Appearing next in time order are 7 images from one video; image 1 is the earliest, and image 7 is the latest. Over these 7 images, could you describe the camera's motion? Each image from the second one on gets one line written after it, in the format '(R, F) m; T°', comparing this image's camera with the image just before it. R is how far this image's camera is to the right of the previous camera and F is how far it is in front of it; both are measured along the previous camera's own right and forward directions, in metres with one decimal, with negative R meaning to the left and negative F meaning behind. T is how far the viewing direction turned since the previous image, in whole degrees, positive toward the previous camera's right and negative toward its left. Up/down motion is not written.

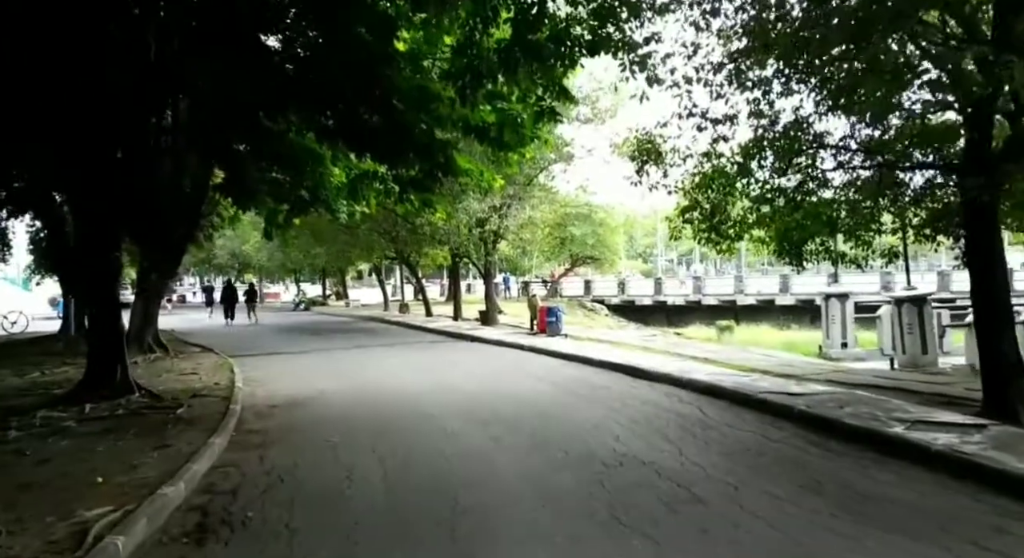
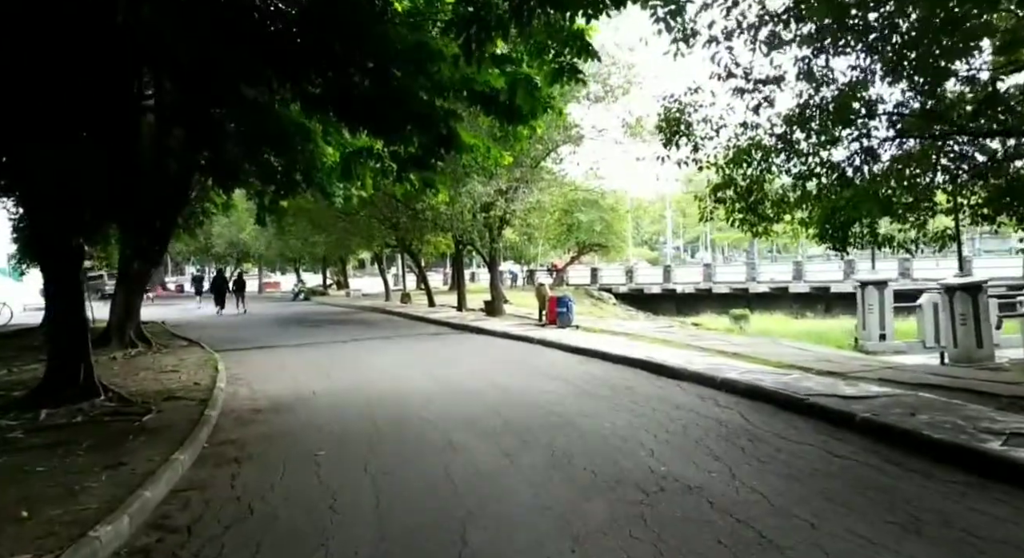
(-0.1, +1.3) m; 0°
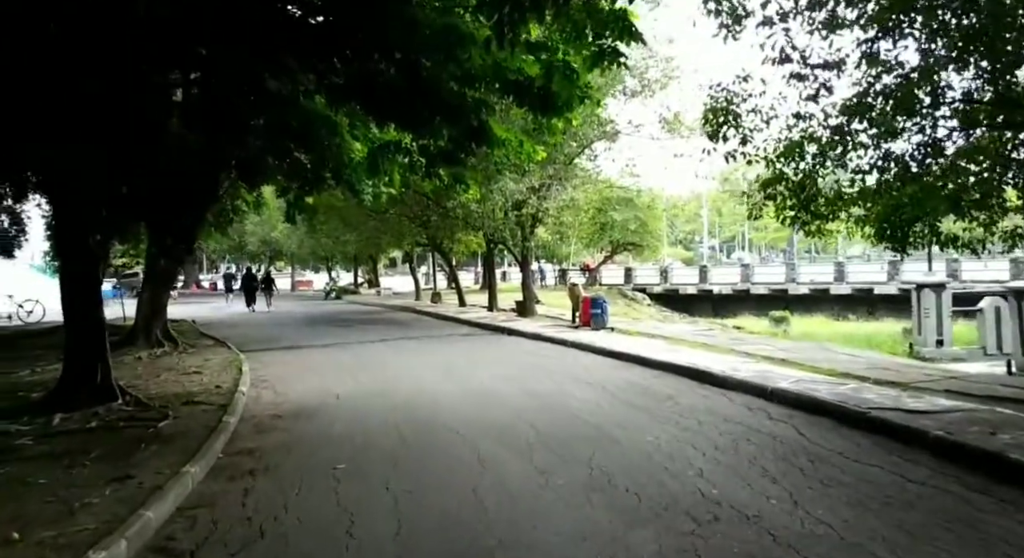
(0.0, +0.6) m; -2°
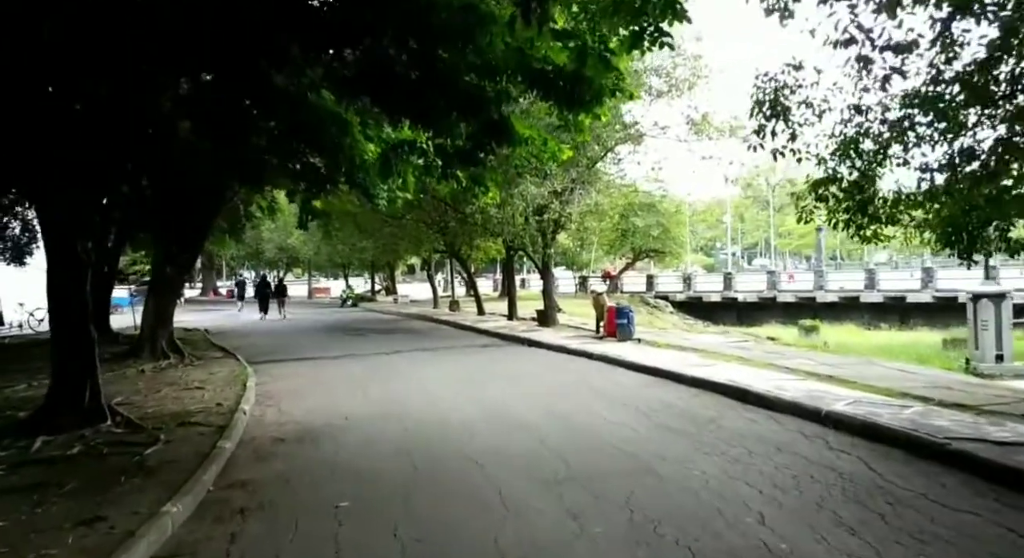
(-0.1, +0.9) m; -1°
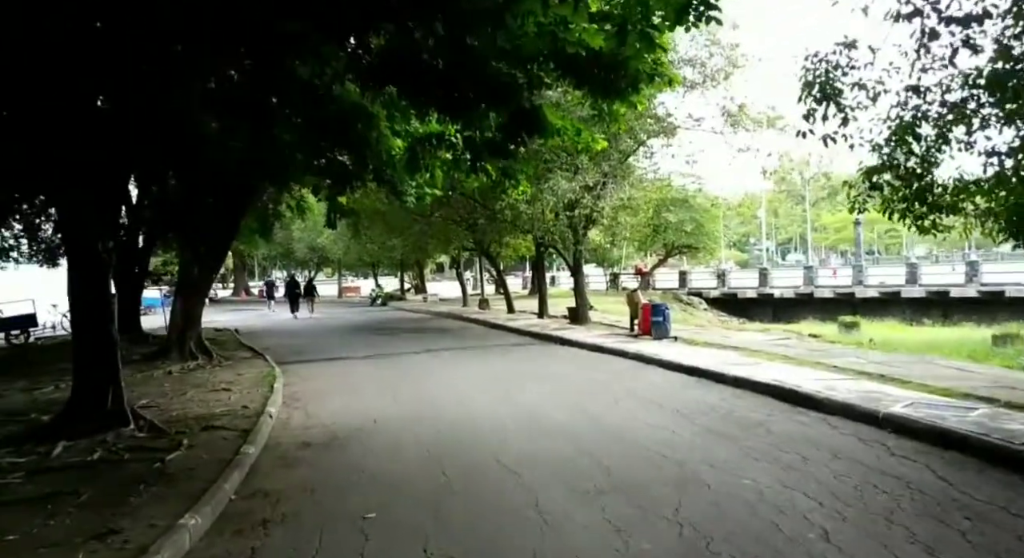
(-0.1, +0.4) m; -2°
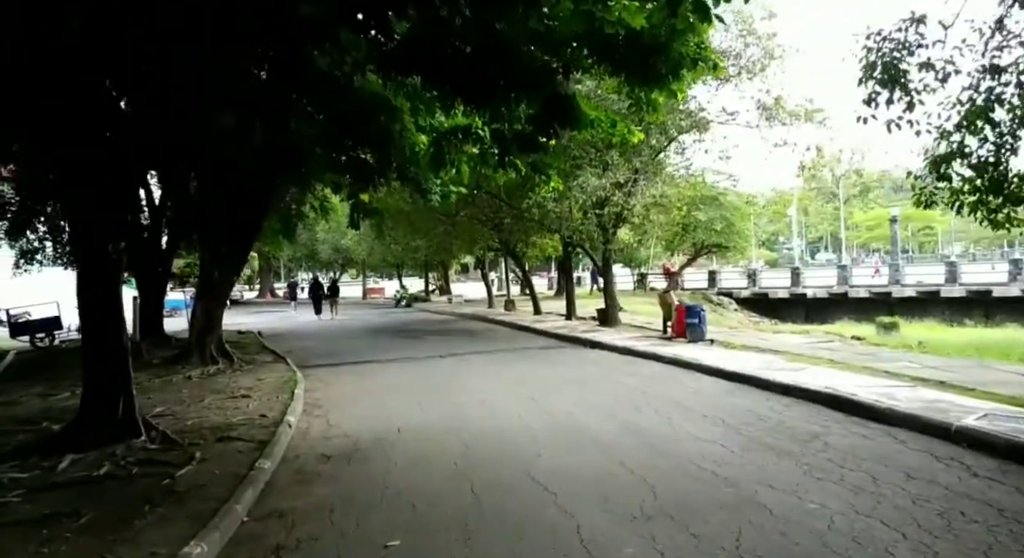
(-0.1, +0.6) m; -2°
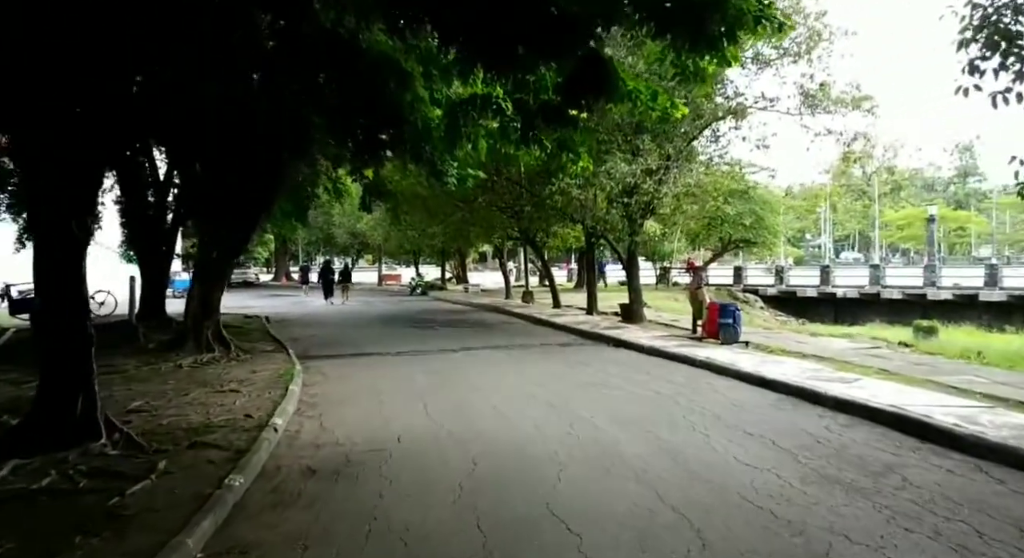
(0.0, +1.2) m; -1°
